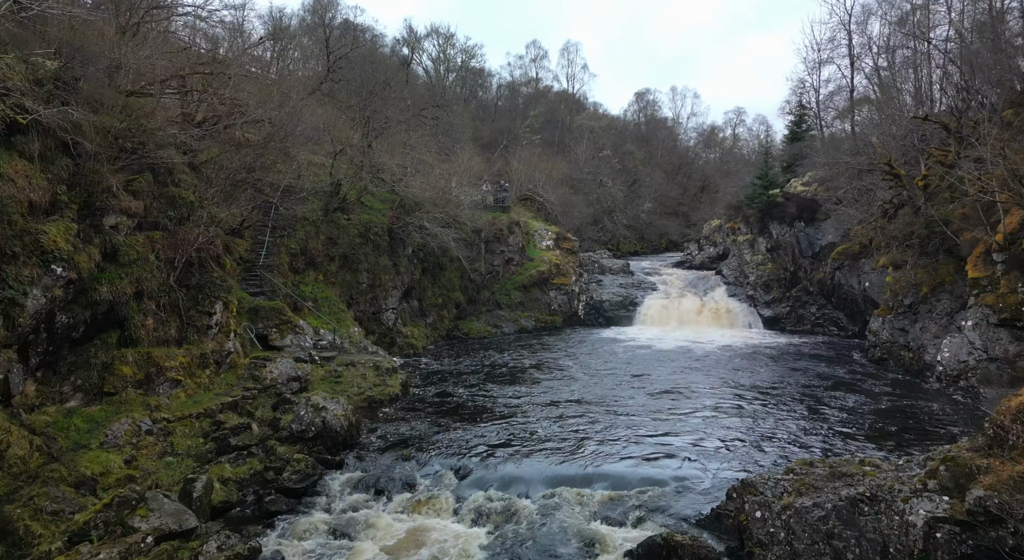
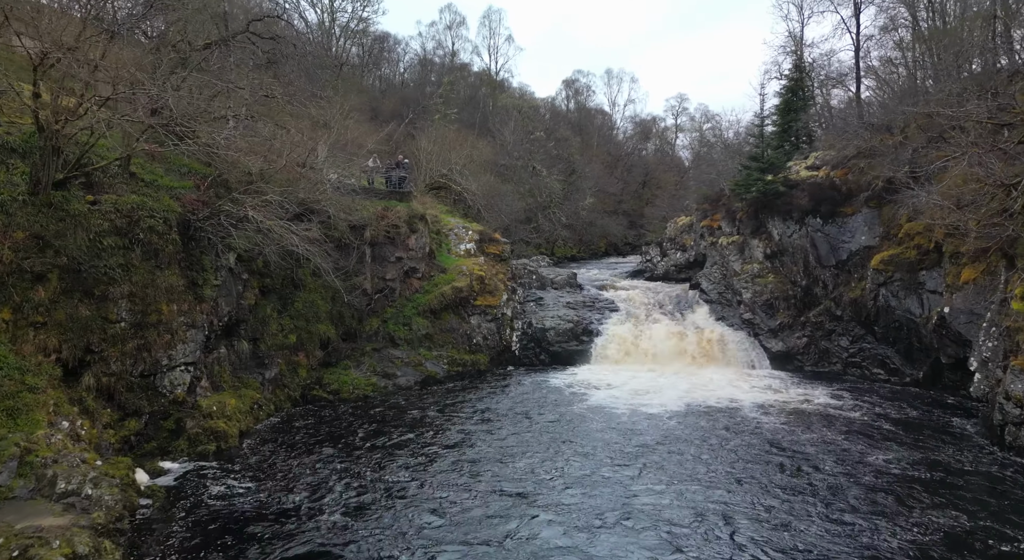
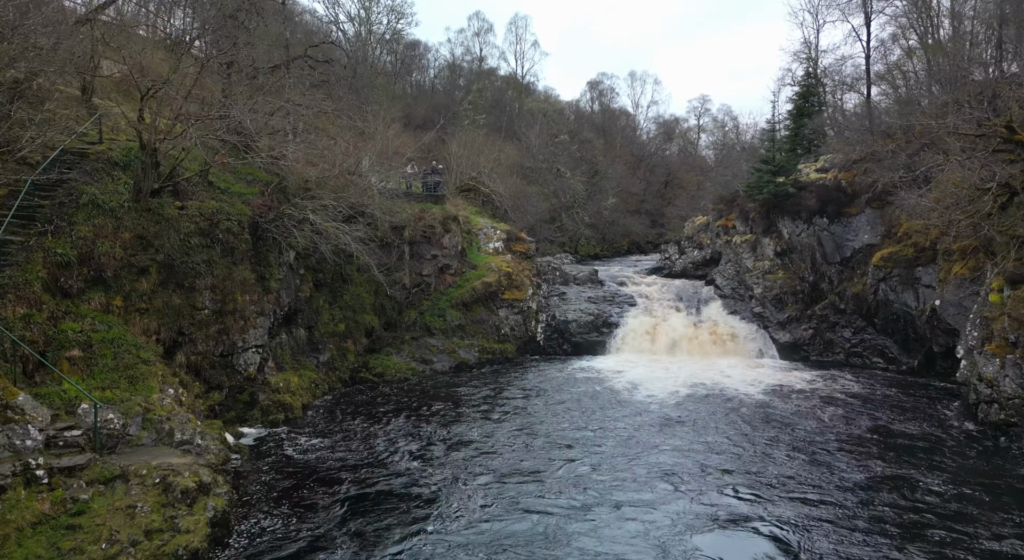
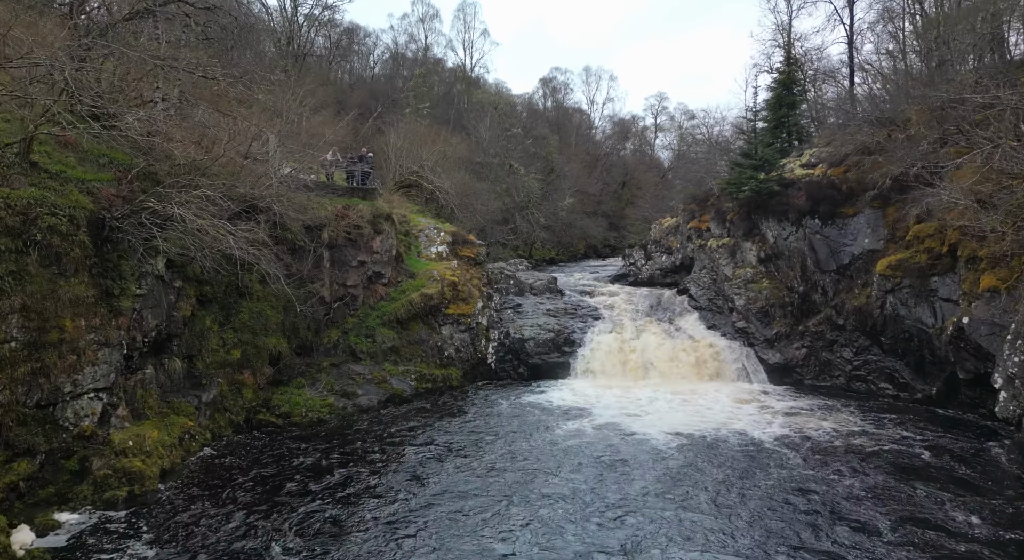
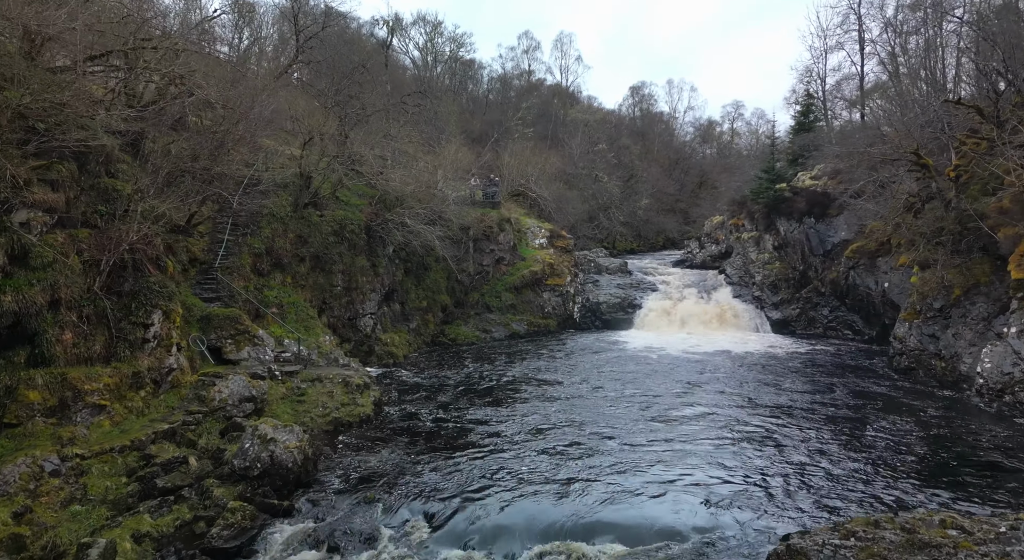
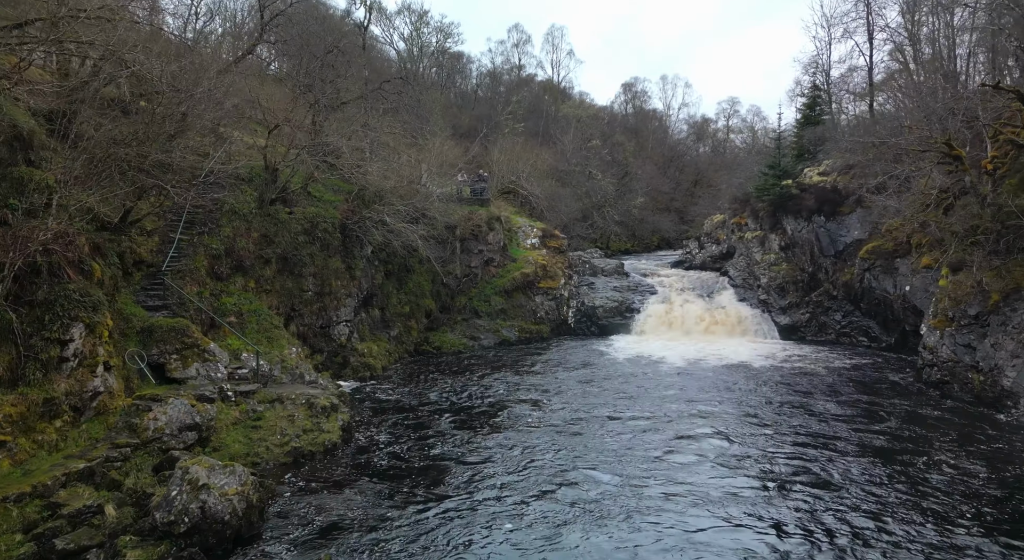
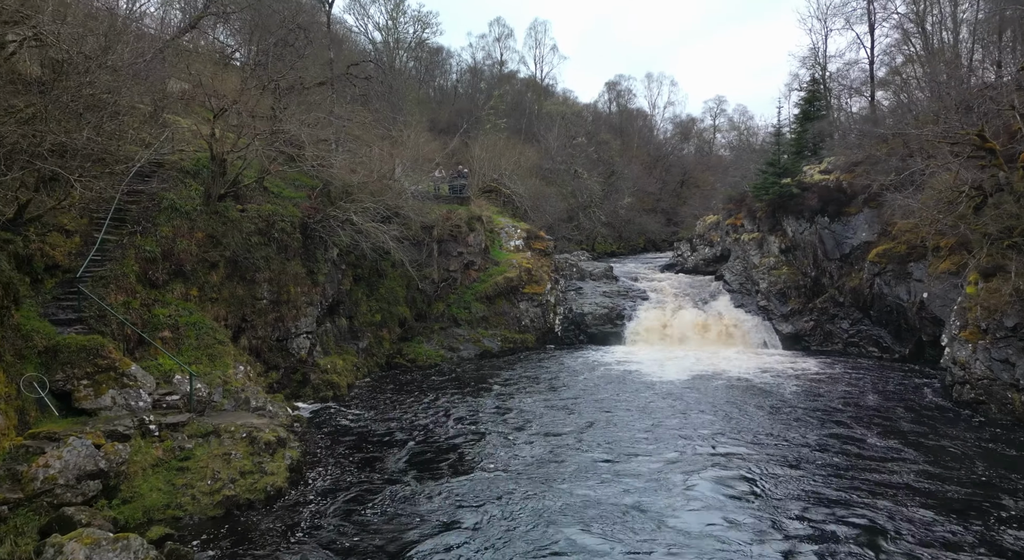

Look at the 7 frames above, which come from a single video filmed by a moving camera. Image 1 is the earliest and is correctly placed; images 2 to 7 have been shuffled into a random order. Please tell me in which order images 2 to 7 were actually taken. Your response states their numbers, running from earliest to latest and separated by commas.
5, 6, 7, 3, 2, 4
